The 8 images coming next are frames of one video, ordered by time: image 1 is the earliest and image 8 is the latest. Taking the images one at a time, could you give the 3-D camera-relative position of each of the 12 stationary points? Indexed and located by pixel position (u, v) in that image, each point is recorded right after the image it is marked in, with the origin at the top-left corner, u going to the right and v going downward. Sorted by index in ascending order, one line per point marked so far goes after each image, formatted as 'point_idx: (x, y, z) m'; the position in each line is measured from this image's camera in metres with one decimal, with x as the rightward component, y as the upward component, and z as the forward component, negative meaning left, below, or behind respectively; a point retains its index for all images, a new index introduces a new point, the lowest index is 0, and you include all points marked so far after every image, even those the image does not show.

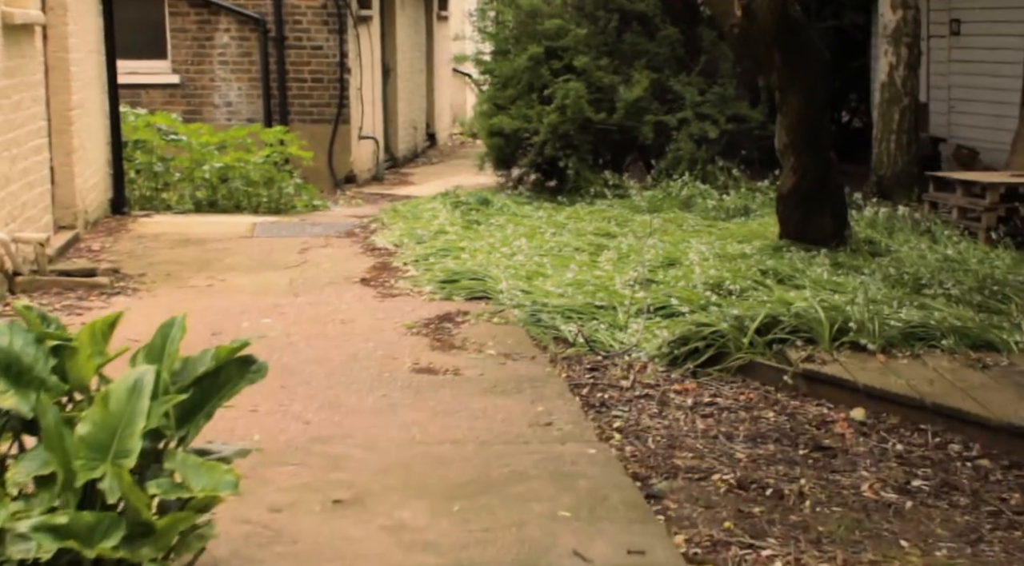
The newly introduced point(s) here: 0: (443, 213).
0: (-0.5, +0.6, +10.7) m
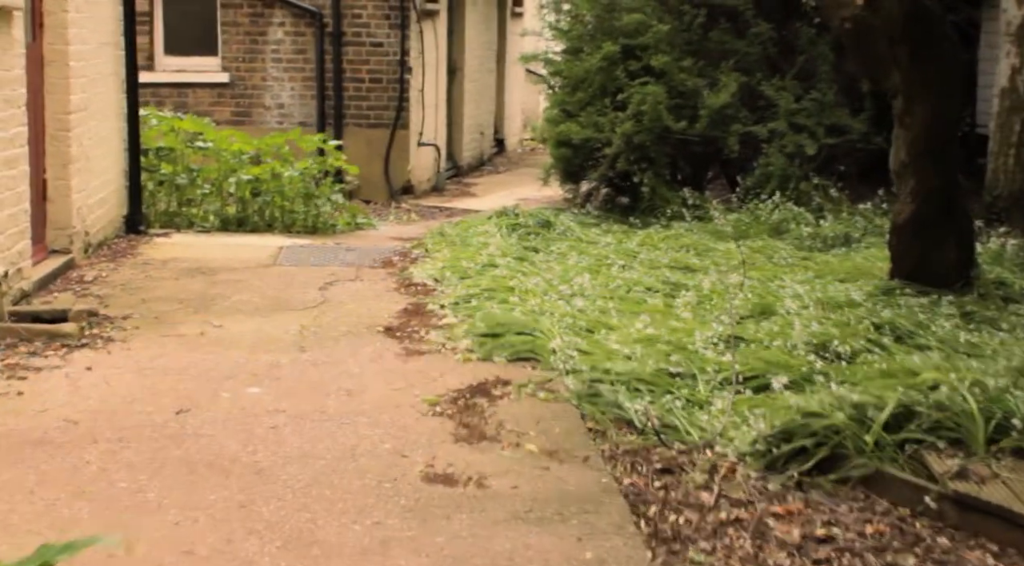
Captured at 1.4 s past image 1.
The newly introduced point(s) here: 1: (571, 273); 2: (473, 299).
0: (-0.1, +0.3, +9.2) m
1: (+0.4, +0.1, +8.2) m
2: (-0.2, -0.1, +7.2) m
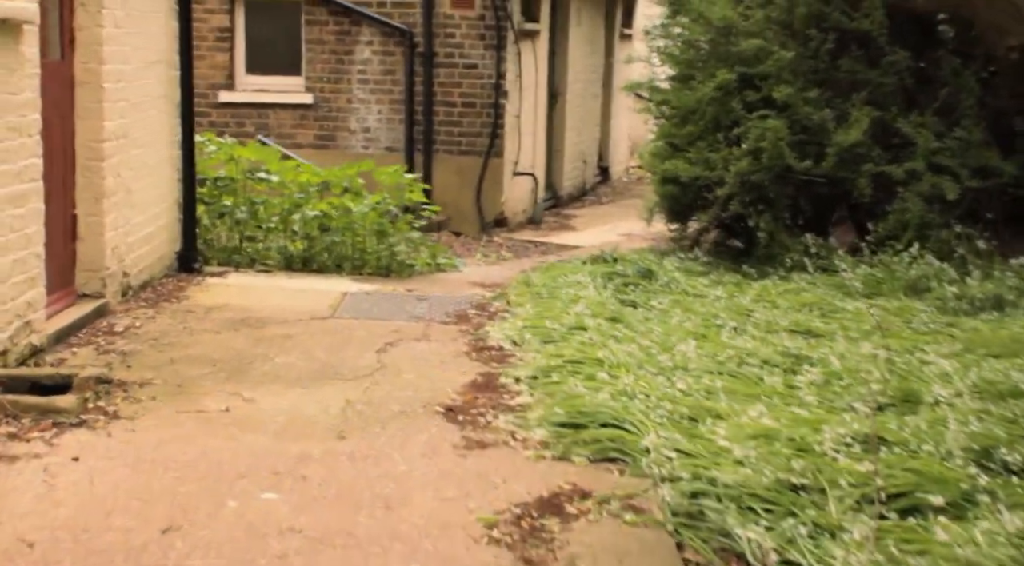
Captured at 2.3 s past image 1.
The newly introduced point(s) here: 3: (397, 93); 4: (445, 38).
0: (+0.5, 0.0, +8.1) m
1: (+0.8, -0.3, +7.0) m
2: (+0.2, -0.4, +6.1) m
3: (-1.1, +1.8, +13.2) m
4: (-0.6, +2.3, +13.1) m
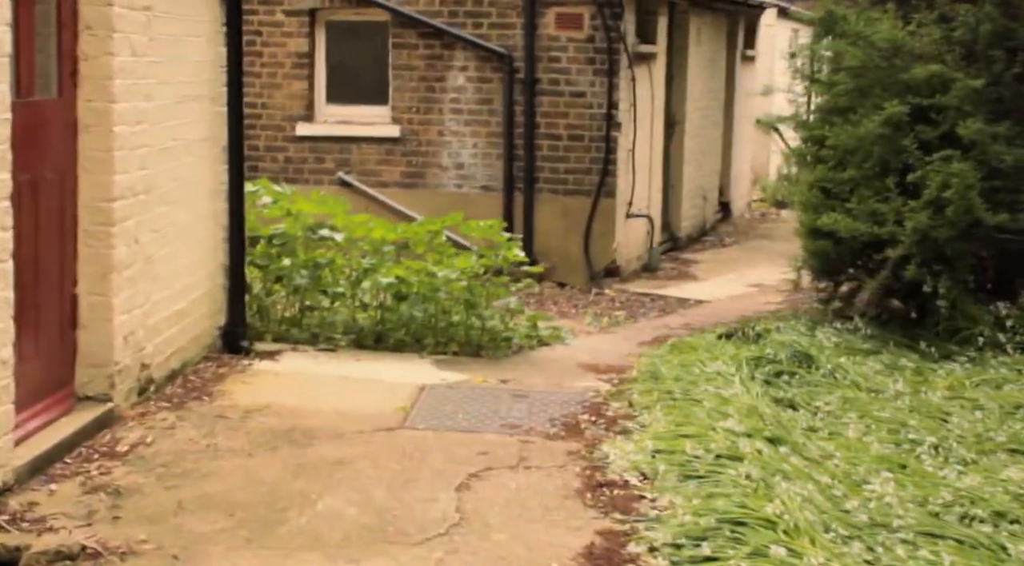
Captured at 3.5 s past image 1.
0: (+1.0, -0.5, +6.2) m
1: (+1.3, -0.7, +5.1) m
2: (+0.6, -0.8, +4.2) m
3: (-0.2, +1.3, +11.5) m
4: (+0.3, +1.8, +11.3) m
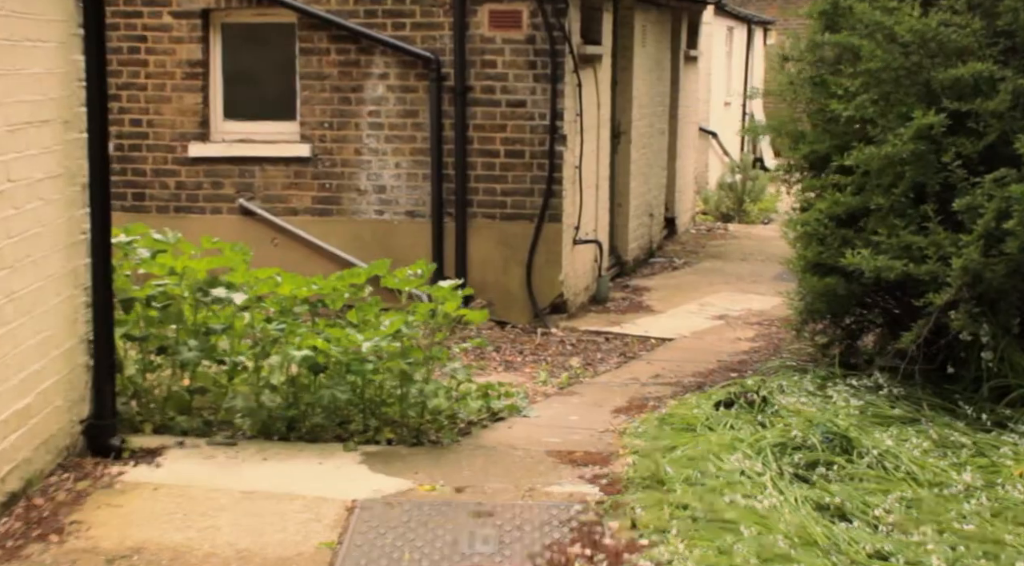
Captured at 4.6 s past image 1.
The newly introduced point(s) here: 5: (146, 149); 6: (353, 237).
0: (+0.9, -0.7, +4.7) m
1: (+1.2, -0.9, +3.6) m
2: (+0.6, -1.0, +2.7) m
3: (-0.7, +1.0, +9.9) m
4: (-0.2, +1.5, +9.7) m
5: (-2.7, +1.0, +10.2) m
6: (-1.2, +0.3, +10.1) m
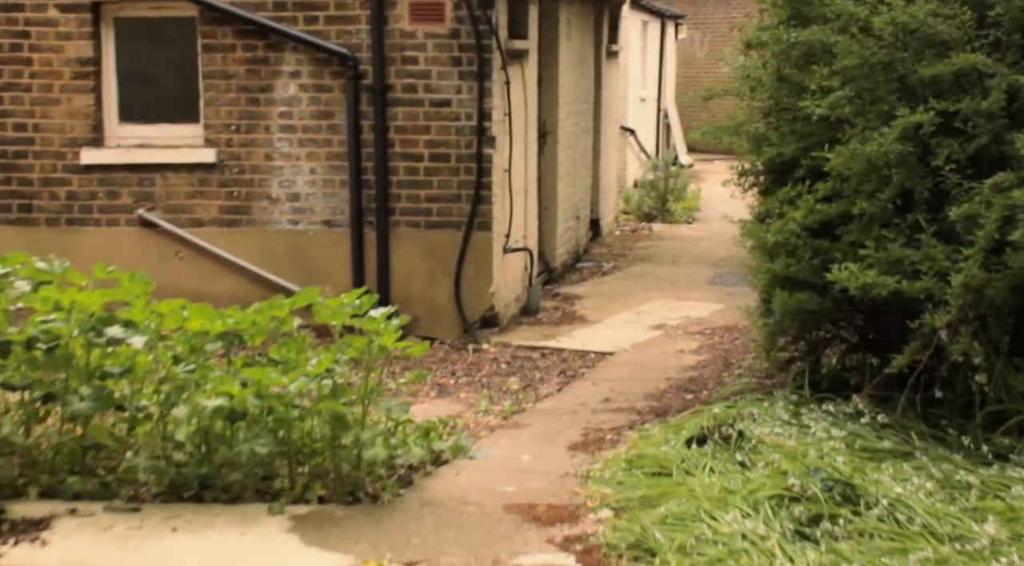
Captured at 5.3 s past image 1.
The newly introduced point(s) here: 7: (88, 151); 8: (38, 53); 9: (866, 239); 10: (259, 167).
0: (+0.8, -0.8, +4.0) m
1: (+1.2, -1.0, +3.0) m
2: (+0.6, -1.1, +1.9) m
3: (-1.1, +0.9, +9.1) m
4: (-0.7, +1.4, +8.9) m
5: (-3.2, +0.8, +9.2) m
6: (-1.6, +0.2, +9.3) m
7: (-2.8, +0.9, +9.1) m
8: (-3.1, +1.5, +9.1) m
9: (+1.5, +0.2, +5.9) m
10: (-1.7, +0.8, +9.1) m
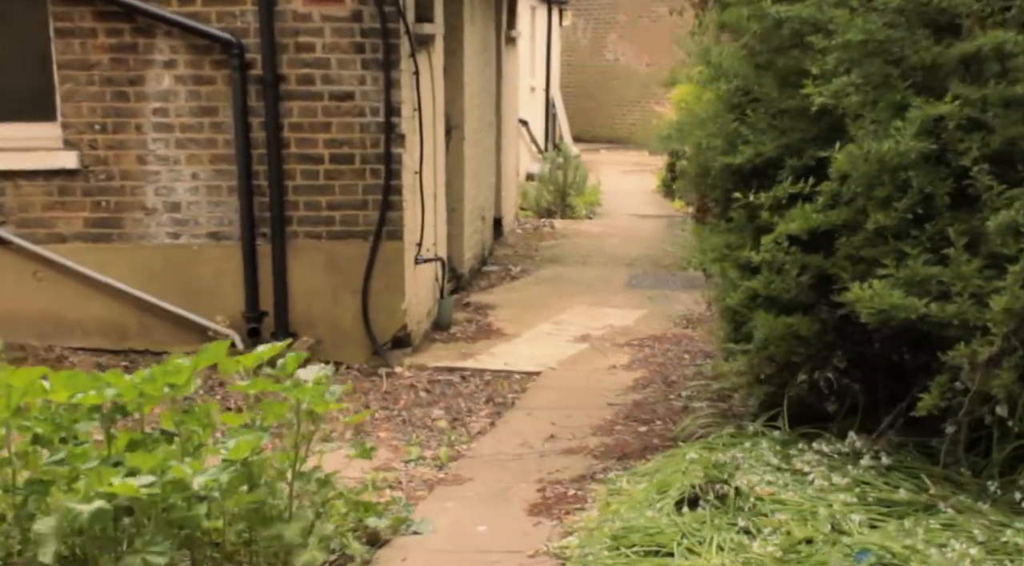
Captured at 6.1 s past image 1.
0: (+0.8, -0.9, +3.0) m
1: (+1.3, -1.1, +2.0) m
2: (+0.8, -1.3, +1.0) m
3: (-1.6, +0.8, +7.9) m
4: (-1.2, +1.3, +7.8) m
5: (-3.7, +0.7, +7.9) m
6: (-2.1, +0.1, +8.1) m
7: (-3.3, +0.7, +7.8) m
8: (-3.6, +1.3, +7.7) m
9: (+1.3, +0.1, +5.0) m
10: (-2.2, +0.6, +7.9) m
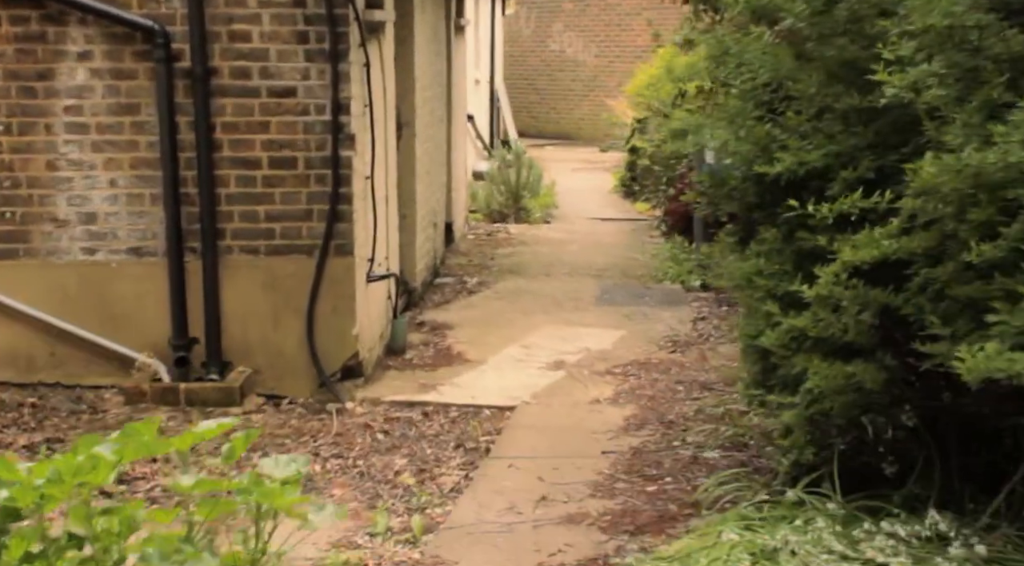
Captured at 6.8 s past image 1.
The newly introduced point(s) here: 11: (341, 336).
0: (+0.9, -1.1, +2.0) m
1: (+1.5, -1.3, +1.0) m
2: (+1.0, -1.4, -0.1) m
3: (-1.8, +0.6, +6.7) m
4: (-1.3, +1.2, +6.6) m
5: (-3.8, +0.5, +6.6) m
6: (-2.3, -0.1, +6.9) m
7: (-3.4, +0.5, +6.6) m
8: (-3.7, +1.2, +6.4) m
9: (+1.3, 0.0, +4.0) m
10: (-2.3, +0.5, +6.7) m
11: (-0.8, -0.3, +7.1) m
